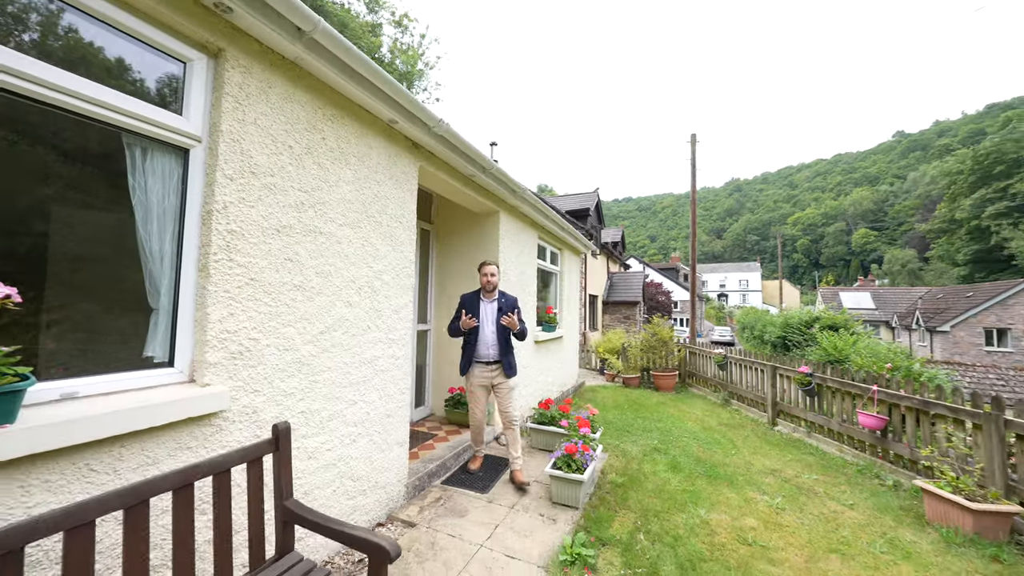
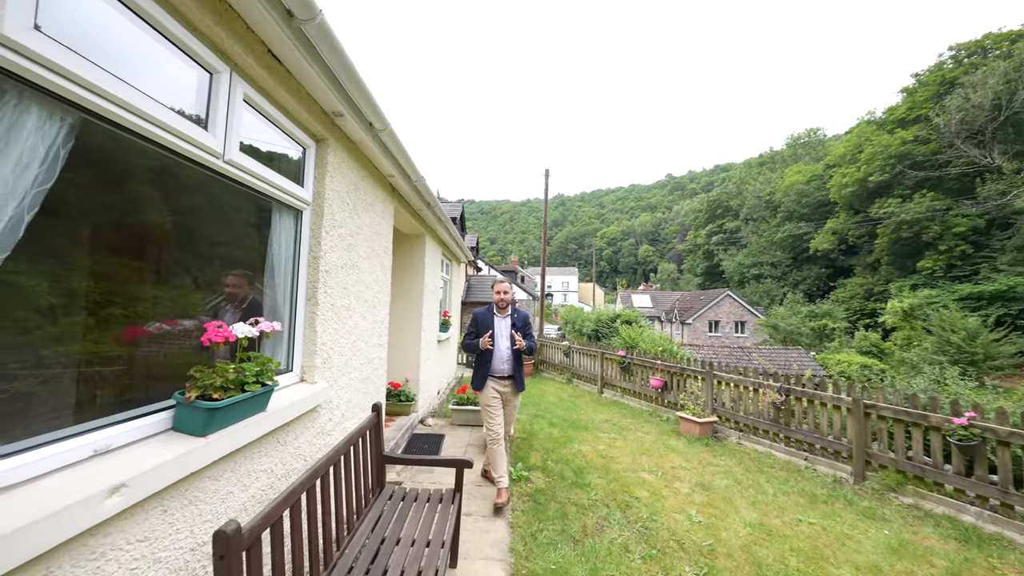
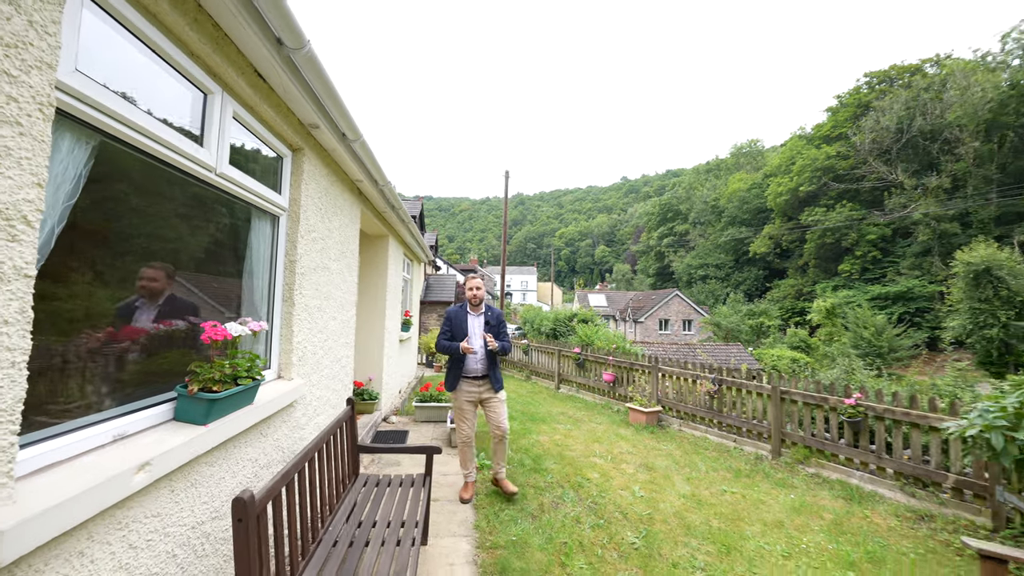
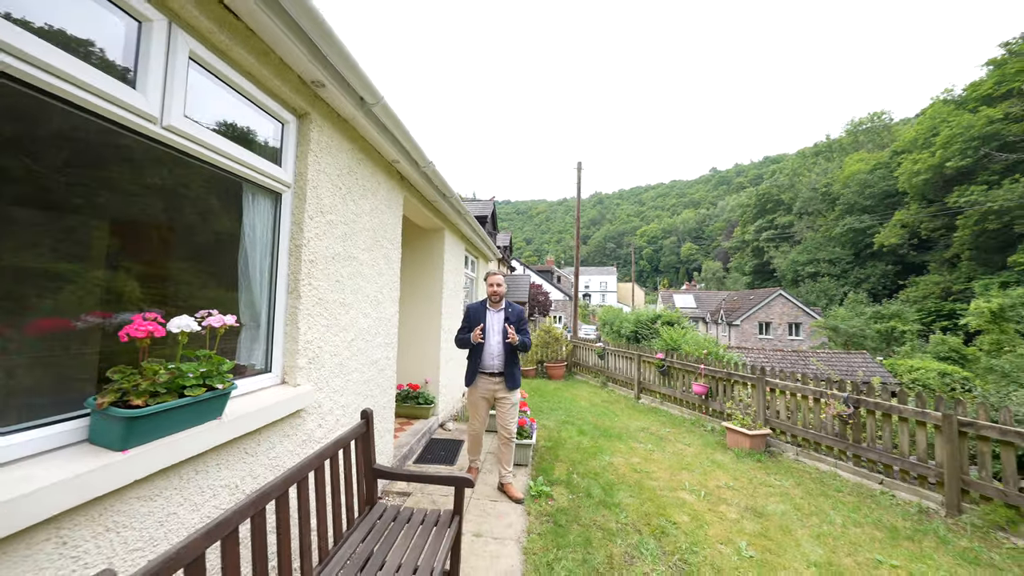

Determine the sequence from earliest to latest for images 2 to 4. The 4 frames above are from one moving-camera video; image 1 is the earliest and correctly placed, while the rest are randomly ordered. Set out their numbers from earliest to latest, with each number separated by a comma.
4, 2, 3
